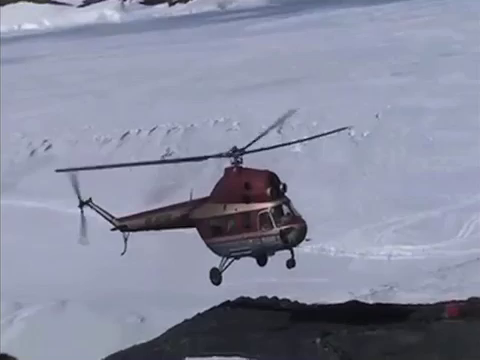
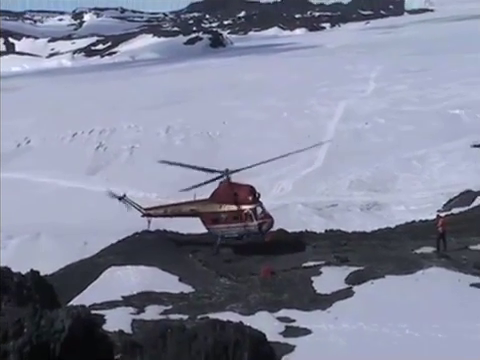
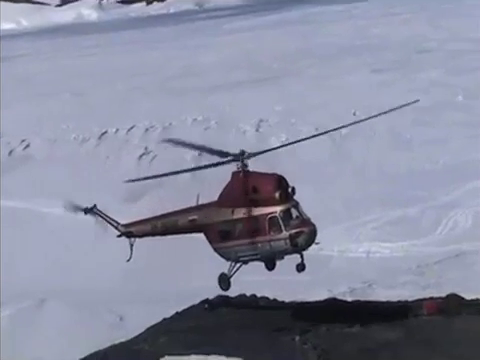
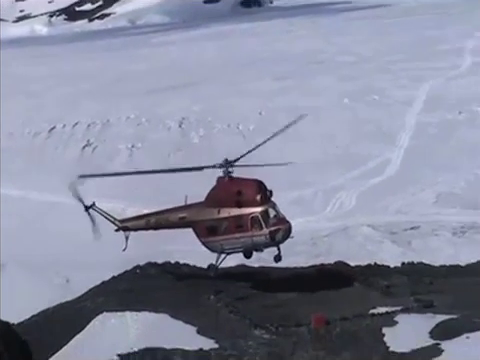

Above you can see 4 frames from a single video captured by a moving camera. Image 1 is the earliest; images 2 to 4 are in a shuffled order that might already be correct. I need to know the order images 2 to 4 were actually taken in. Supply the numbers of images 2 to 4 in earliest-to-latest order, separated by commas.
3, 4, 2
